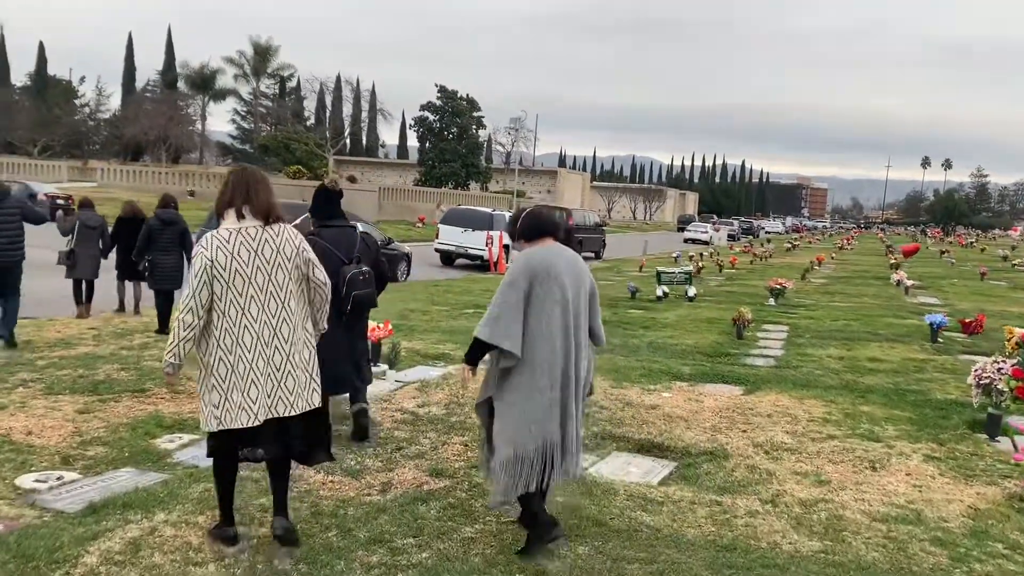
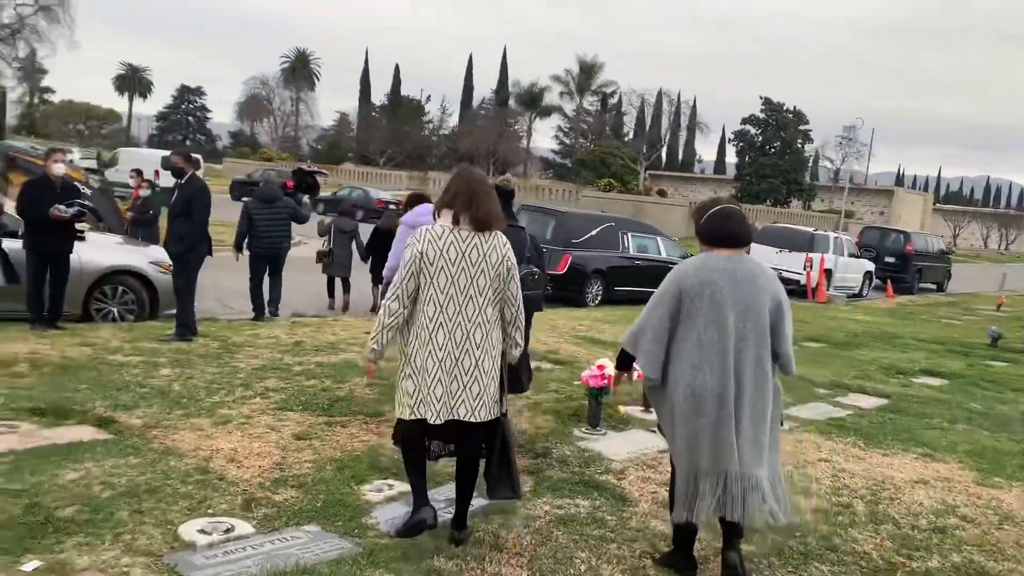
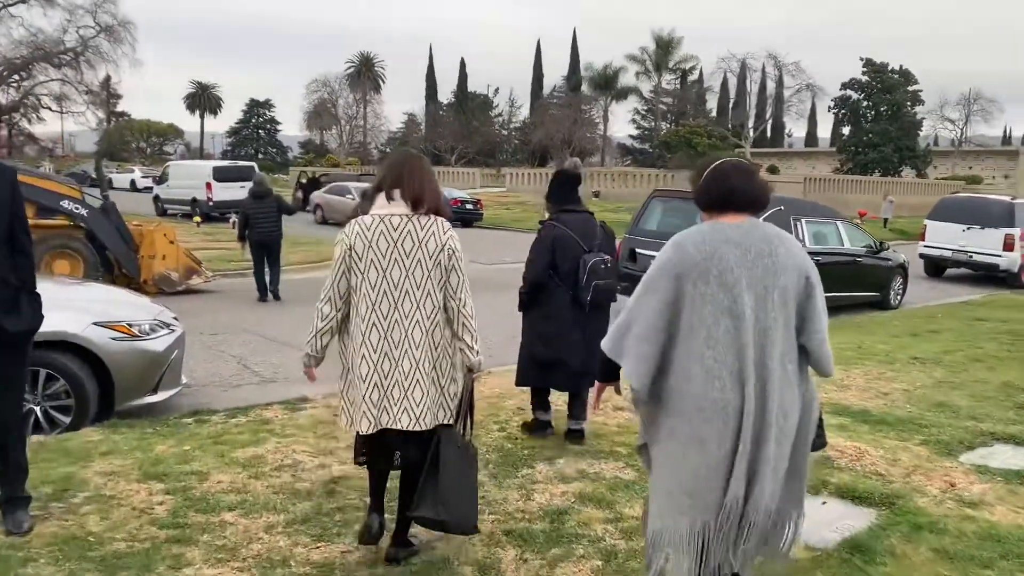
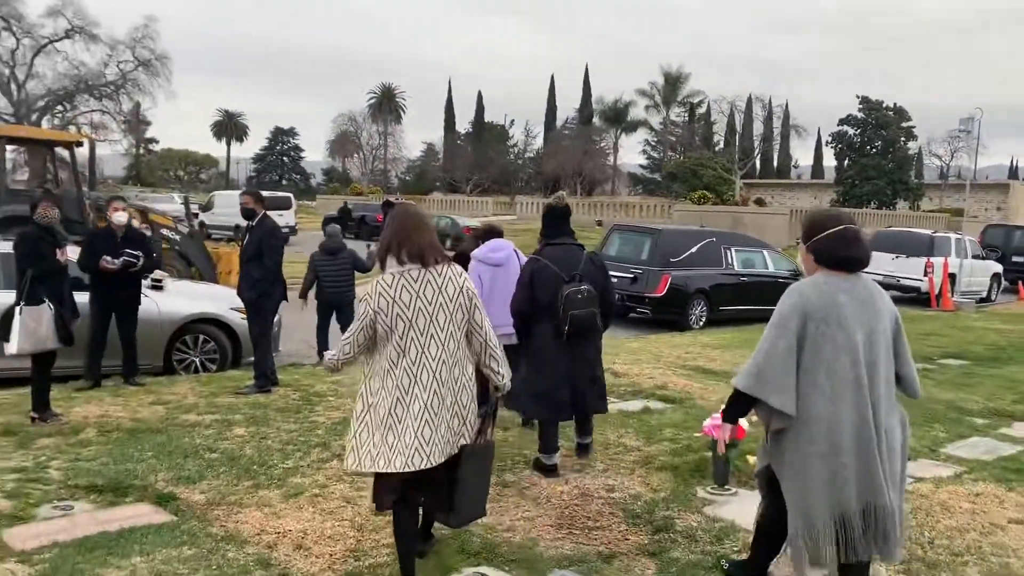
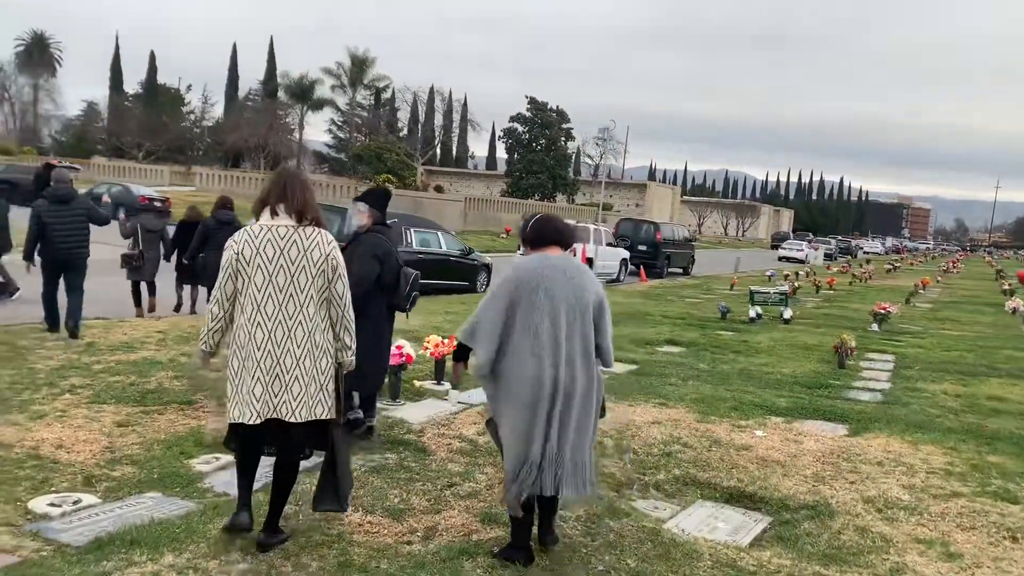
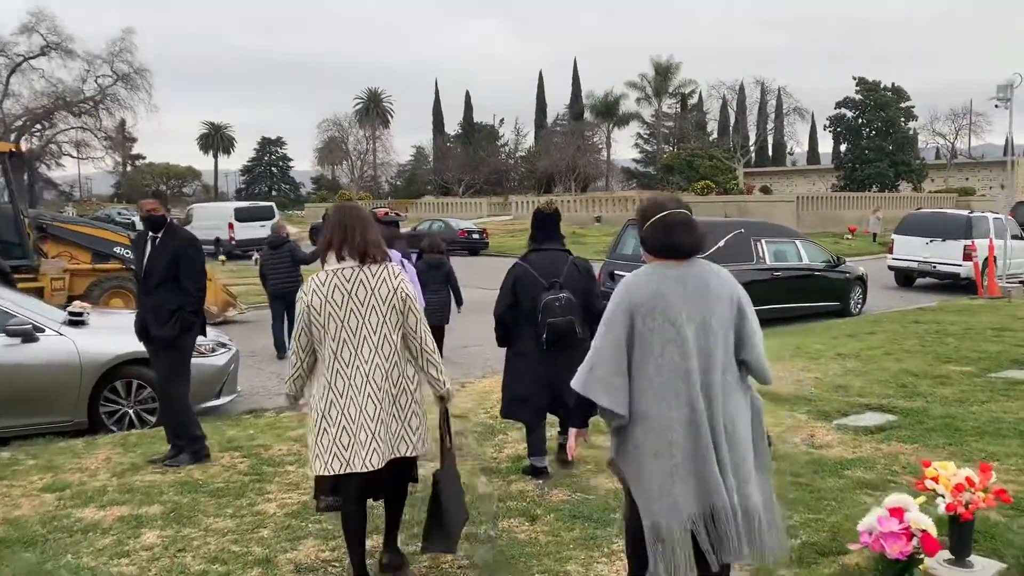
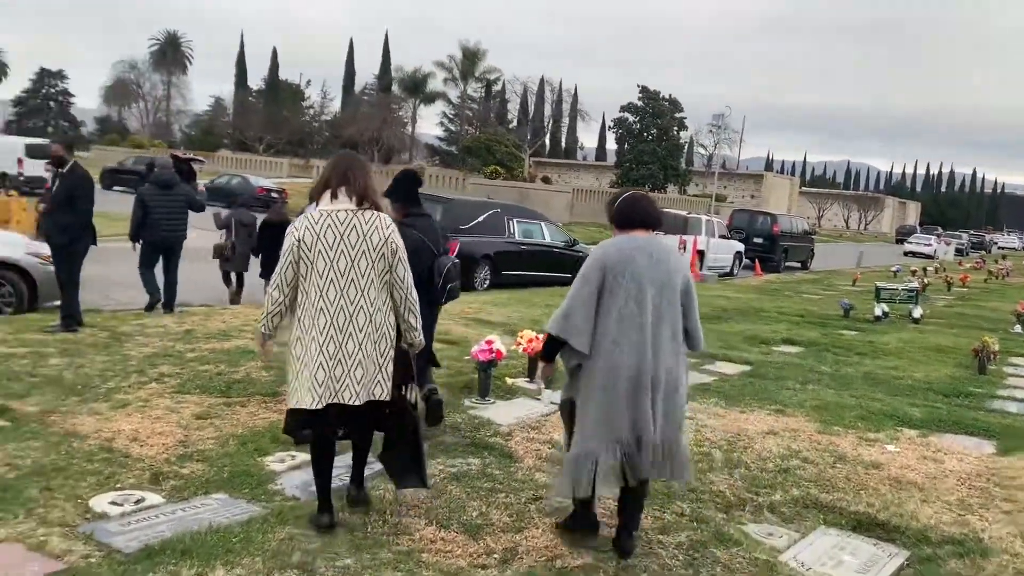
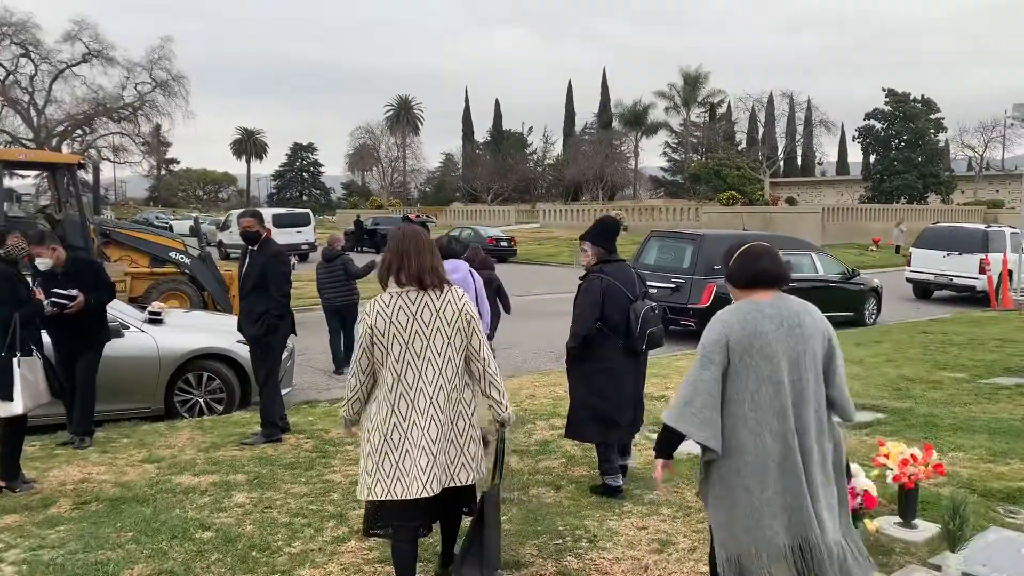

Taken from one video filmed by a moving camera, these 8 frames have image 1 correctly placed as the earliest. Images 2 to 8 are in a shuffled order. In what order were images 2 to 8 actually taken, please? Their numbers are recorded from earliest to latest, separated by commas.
5, 7, 2, 4, 8, 6, 3
